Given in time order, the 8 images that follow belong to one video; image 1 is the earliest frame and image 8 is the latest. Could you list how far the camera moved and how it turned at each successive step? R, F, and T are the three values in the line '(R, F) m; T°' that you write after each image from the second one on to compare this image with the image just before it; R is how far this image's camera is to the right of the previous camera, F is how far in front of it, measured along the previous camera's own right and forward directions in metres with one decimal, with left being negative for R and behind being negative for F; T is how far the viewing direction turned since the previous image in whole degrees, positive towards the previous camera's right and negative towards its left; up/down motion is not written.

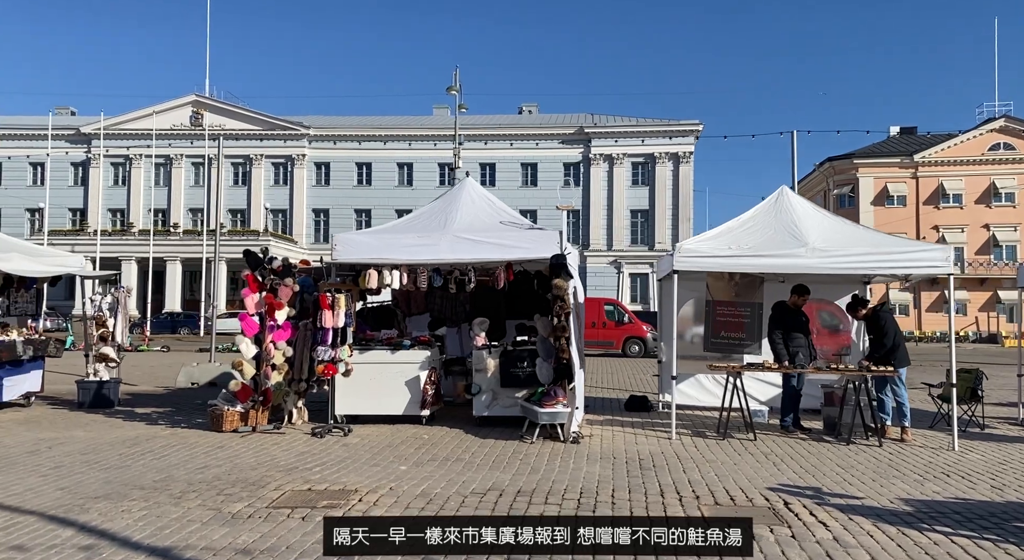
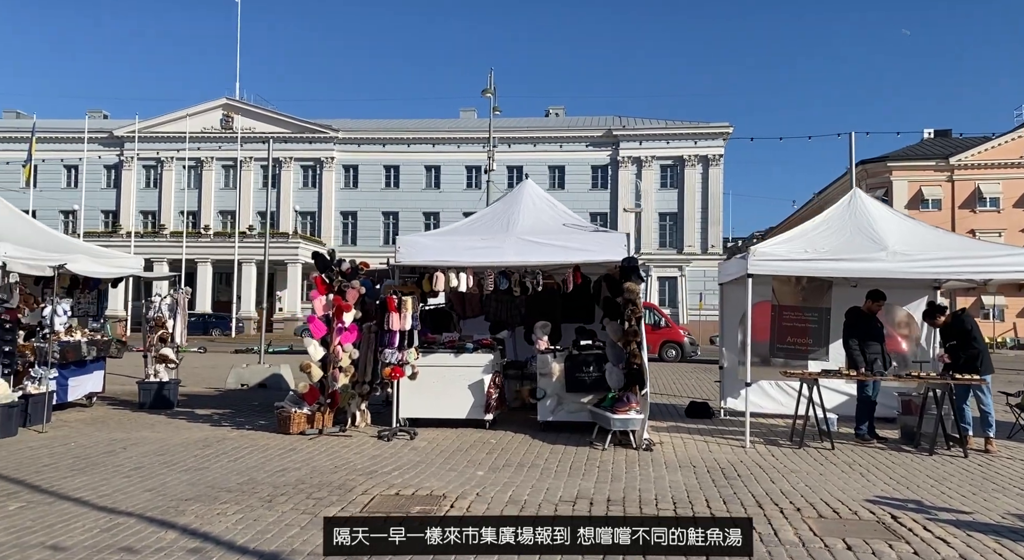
(-0.5, +0.1) m; -2°
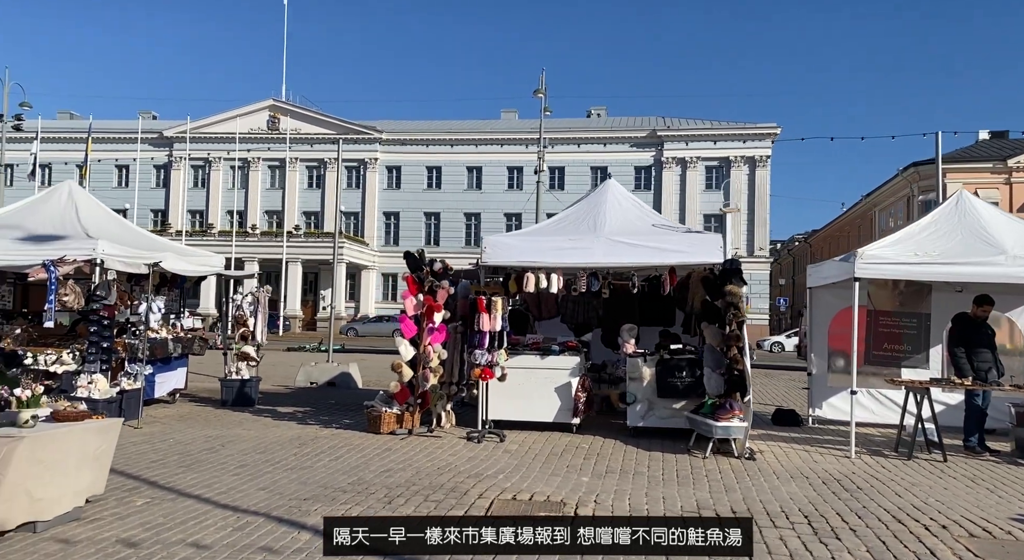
(-0.7, +0.1) m; -3°
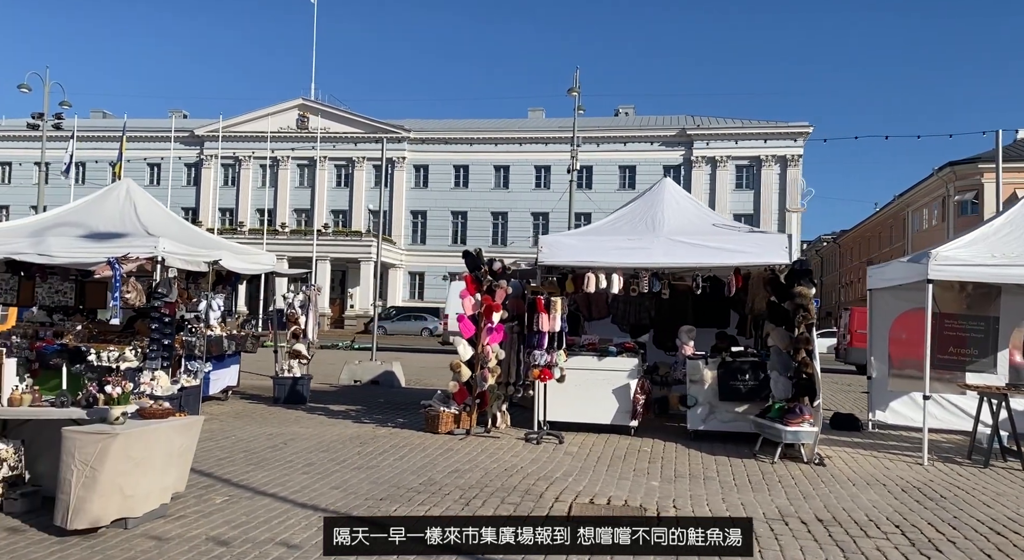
(-0.4, +0.1) m; -2°
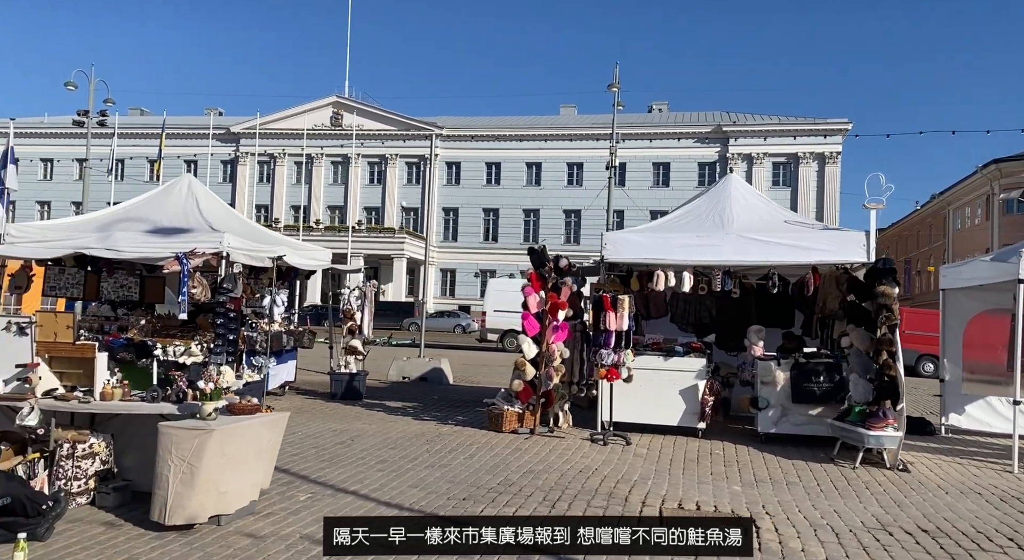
(-0.5, +0.1) m; -2°
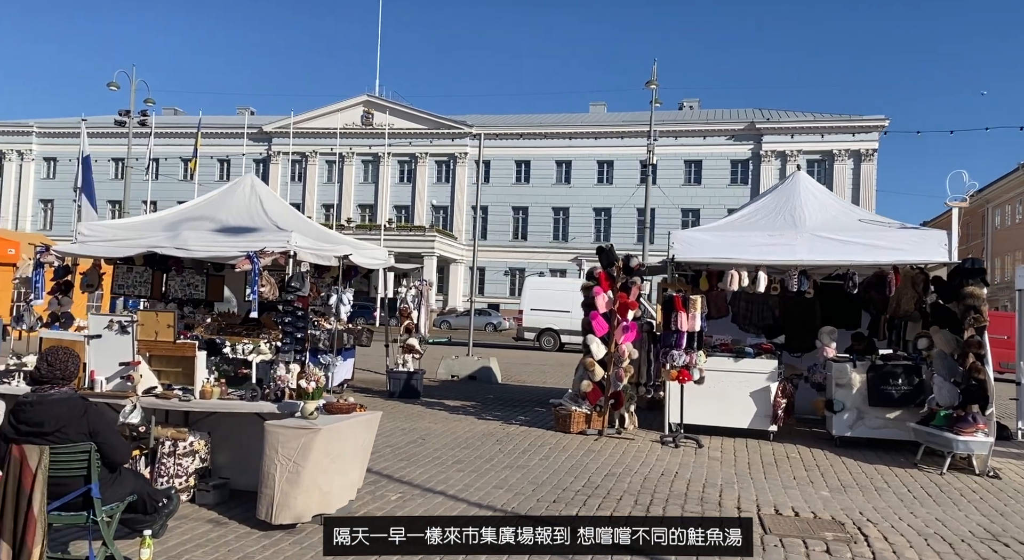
(-0.5, 0.0) m; -2°
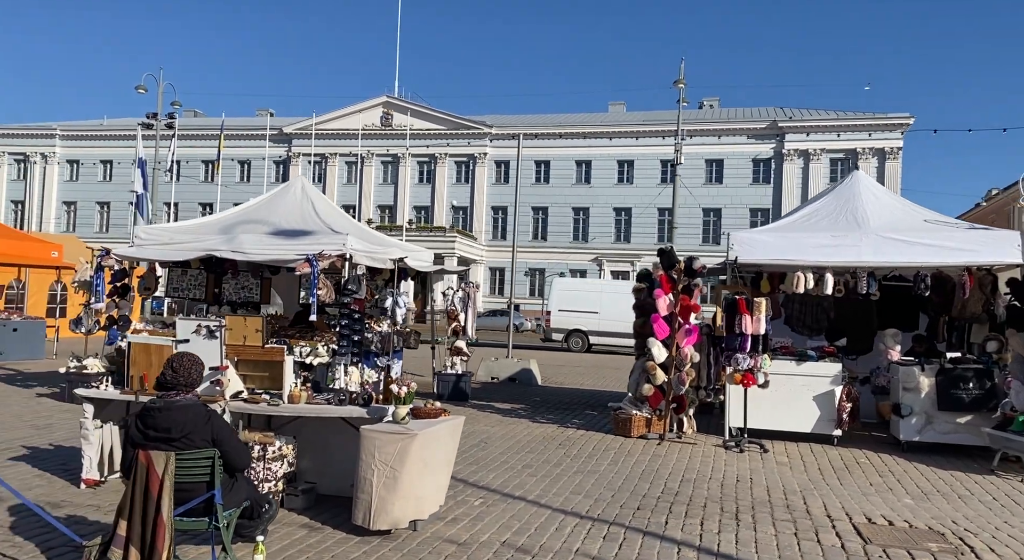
(-0.5, 0.0) m; -1°
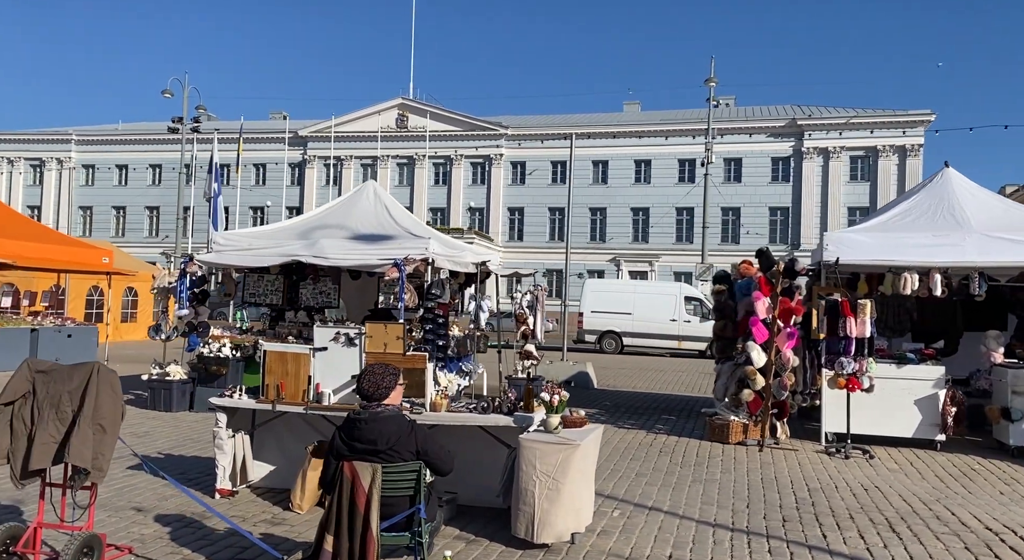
(-0.9, +0.1) m; -1°
